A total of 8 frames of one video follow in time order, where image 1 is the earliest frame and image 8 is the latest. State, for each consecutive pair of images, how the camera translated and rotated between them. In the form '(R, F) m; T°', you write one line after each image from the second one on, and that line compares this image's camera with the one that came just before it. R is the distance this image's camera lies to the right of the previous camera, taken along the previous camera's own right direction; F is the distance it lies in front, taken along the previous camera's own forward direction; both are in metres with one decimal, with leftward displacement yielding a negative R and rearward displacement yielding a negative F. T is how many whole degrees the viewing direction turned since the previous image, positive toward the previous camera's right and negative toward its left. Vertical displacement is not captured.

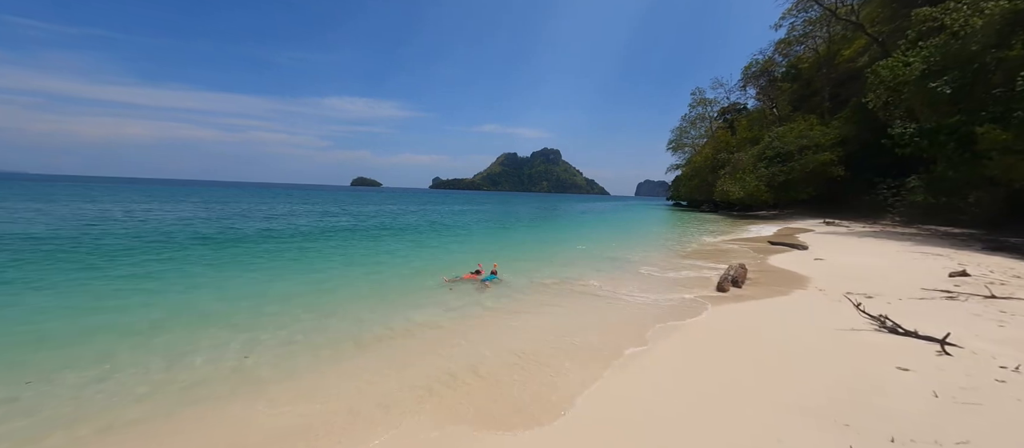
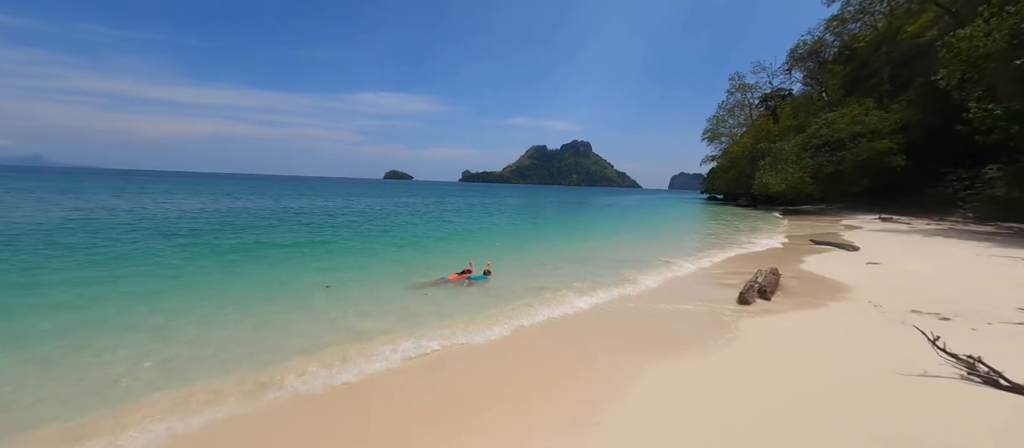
(+0.6, +0.7) m; -5°
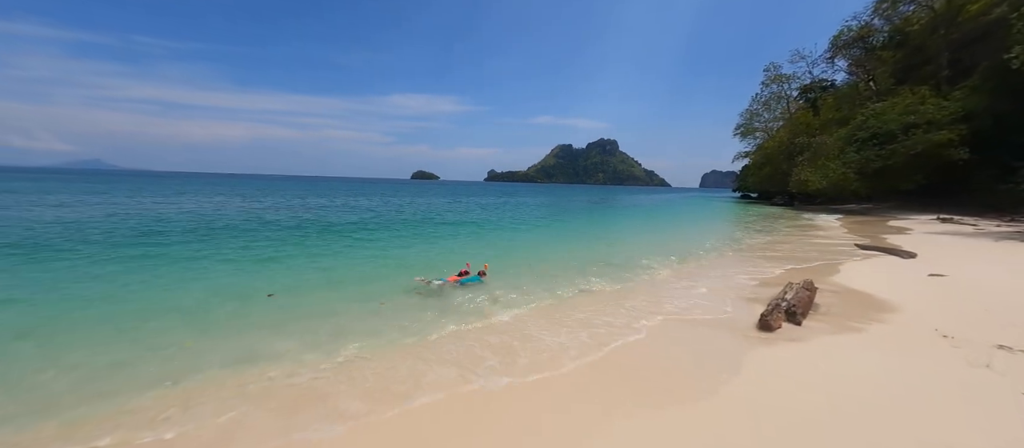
(+0.5, +0.6) m; -4°
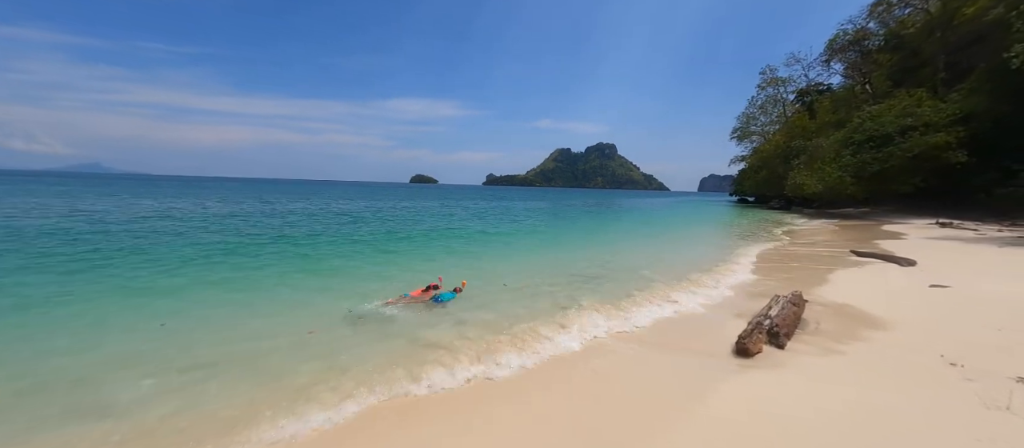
(+0.5, +0.4) m; 0°
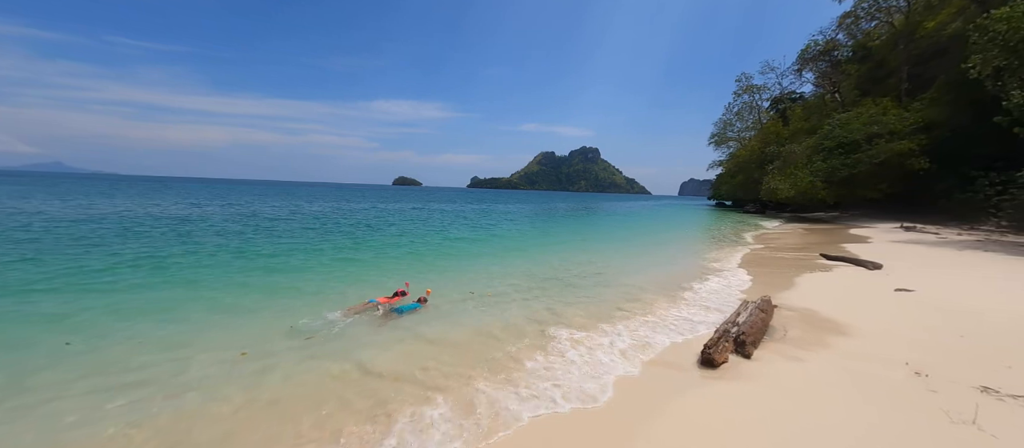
(+0.2, +0.2) m; +3°
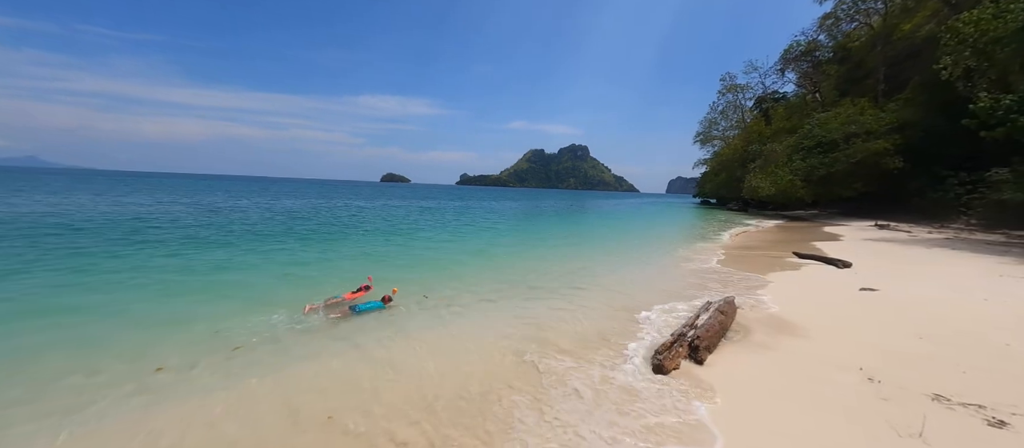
(+0.3, +0.2) m; +2°
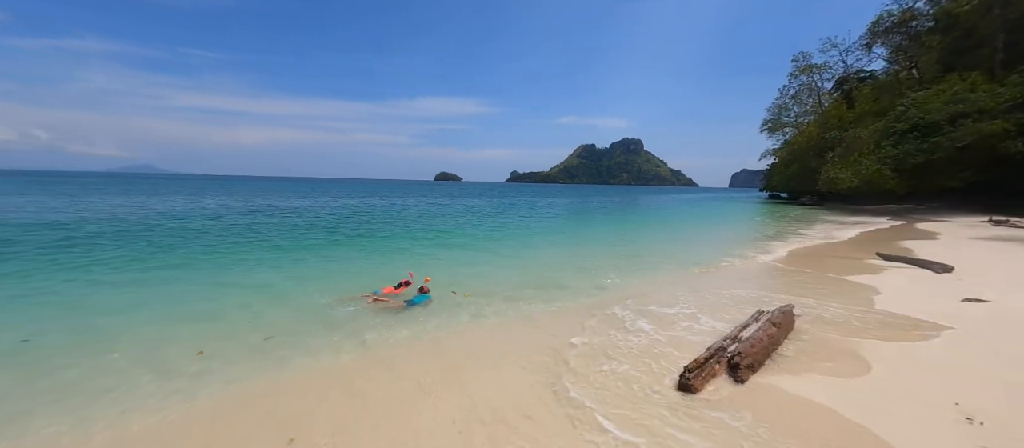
(+0.2, +0.1) m; -8°
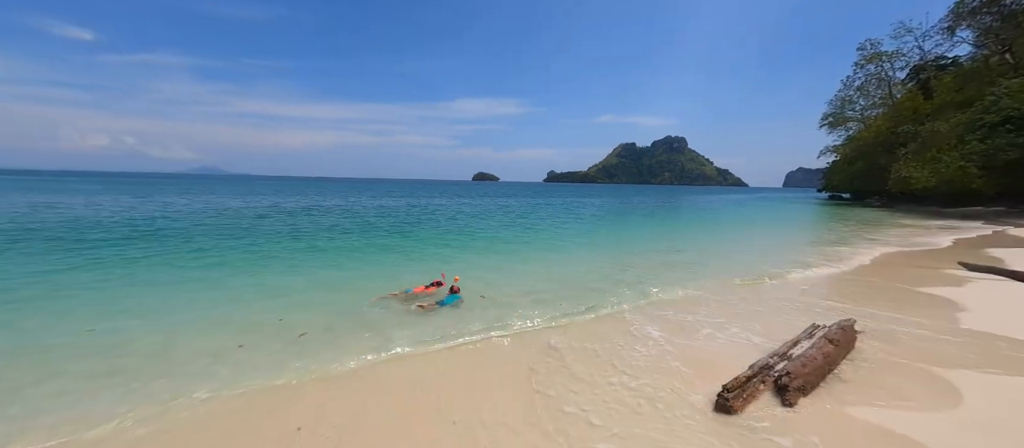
(+0.1, +0.1) m; -6°
